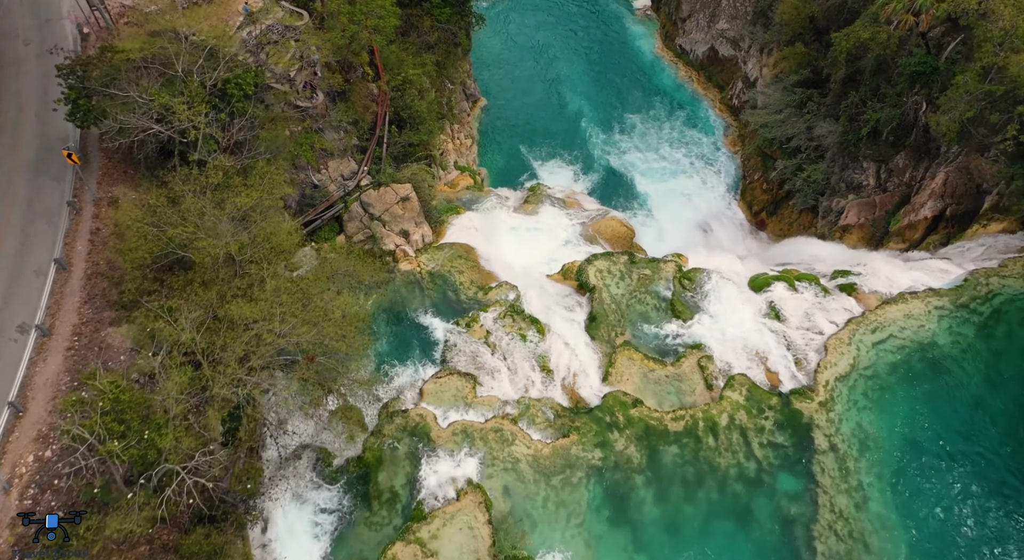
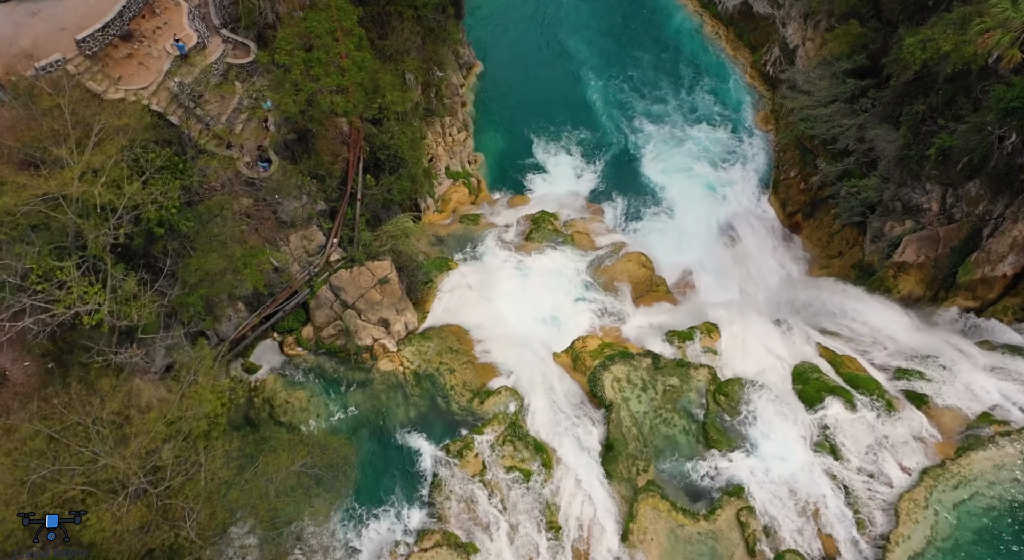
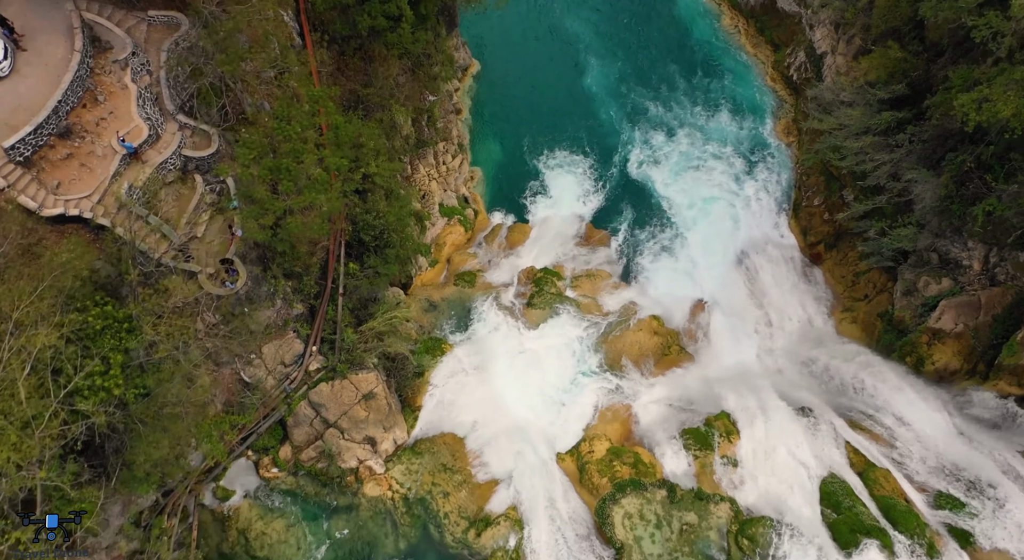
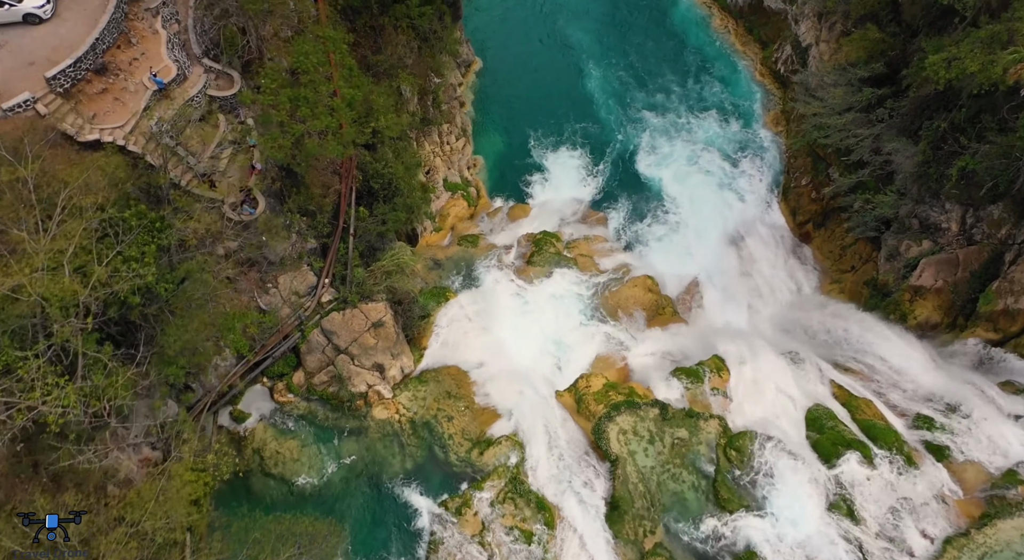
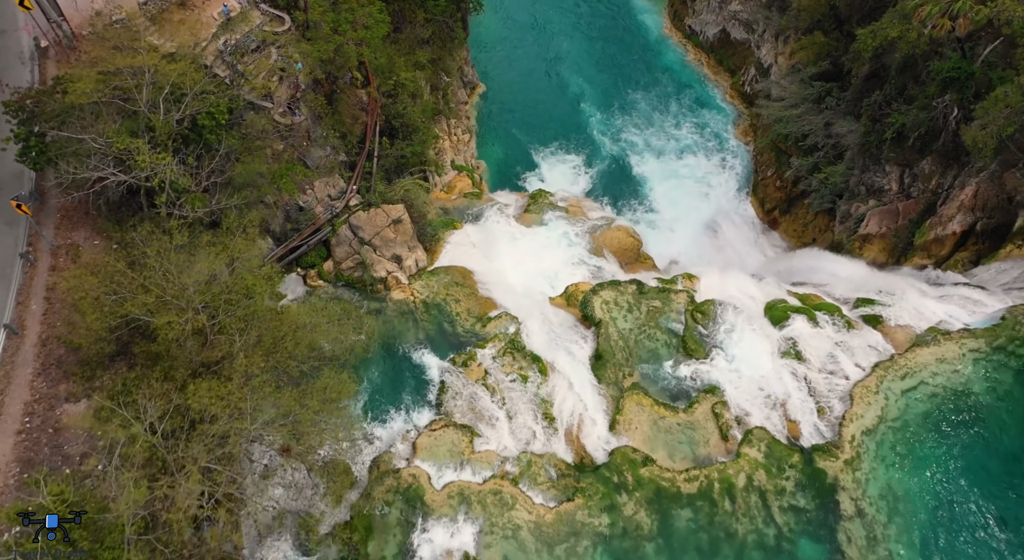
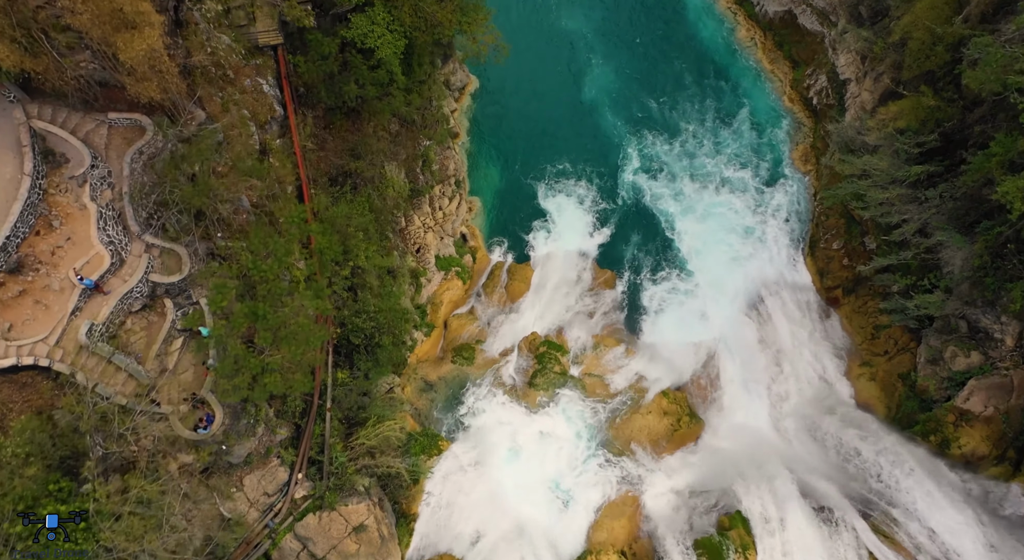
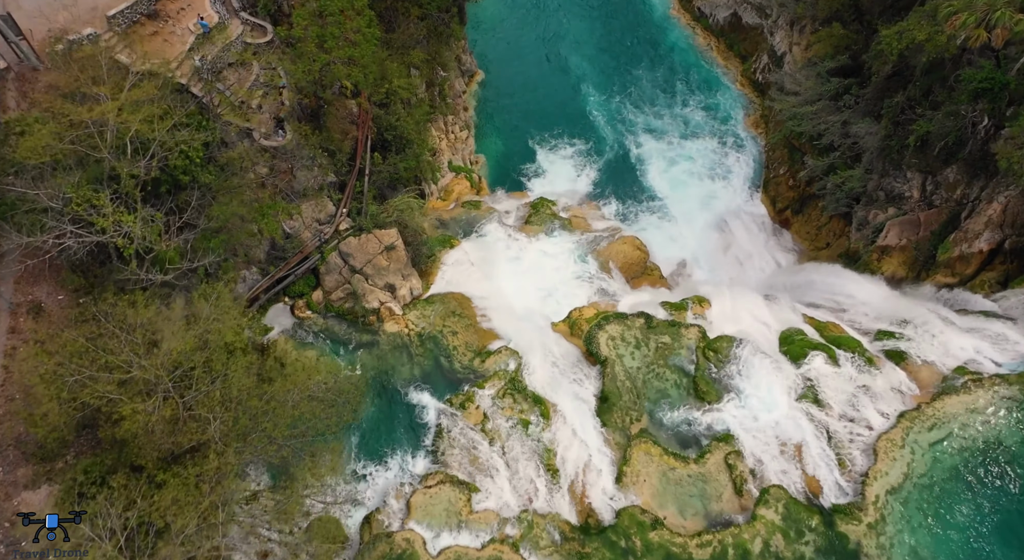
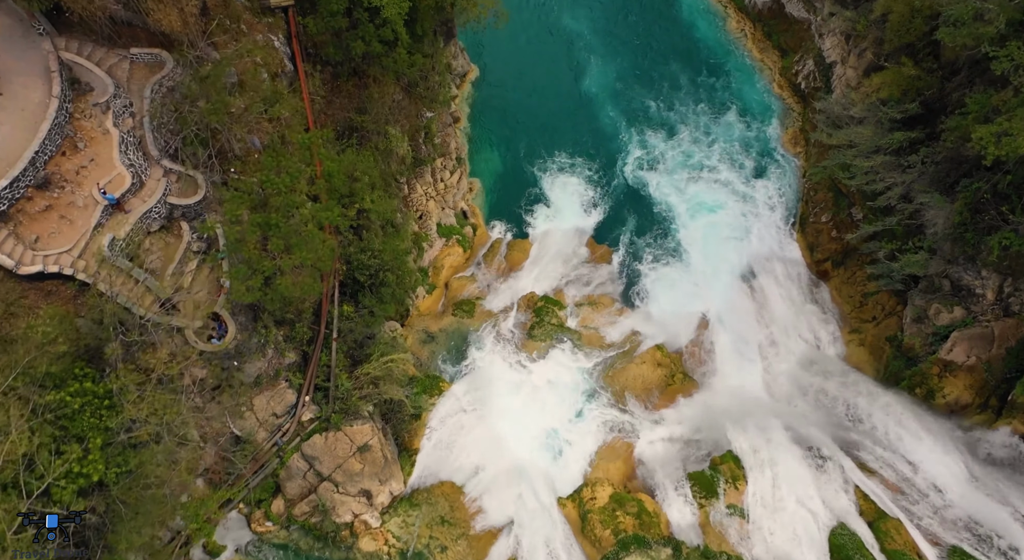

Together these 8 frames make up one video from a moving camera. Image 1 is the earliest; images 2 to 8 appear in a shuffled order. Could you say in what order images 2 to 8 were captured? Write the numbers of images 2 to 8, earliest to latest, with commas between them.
5, 7, 2, 4, 3, 8, 6
